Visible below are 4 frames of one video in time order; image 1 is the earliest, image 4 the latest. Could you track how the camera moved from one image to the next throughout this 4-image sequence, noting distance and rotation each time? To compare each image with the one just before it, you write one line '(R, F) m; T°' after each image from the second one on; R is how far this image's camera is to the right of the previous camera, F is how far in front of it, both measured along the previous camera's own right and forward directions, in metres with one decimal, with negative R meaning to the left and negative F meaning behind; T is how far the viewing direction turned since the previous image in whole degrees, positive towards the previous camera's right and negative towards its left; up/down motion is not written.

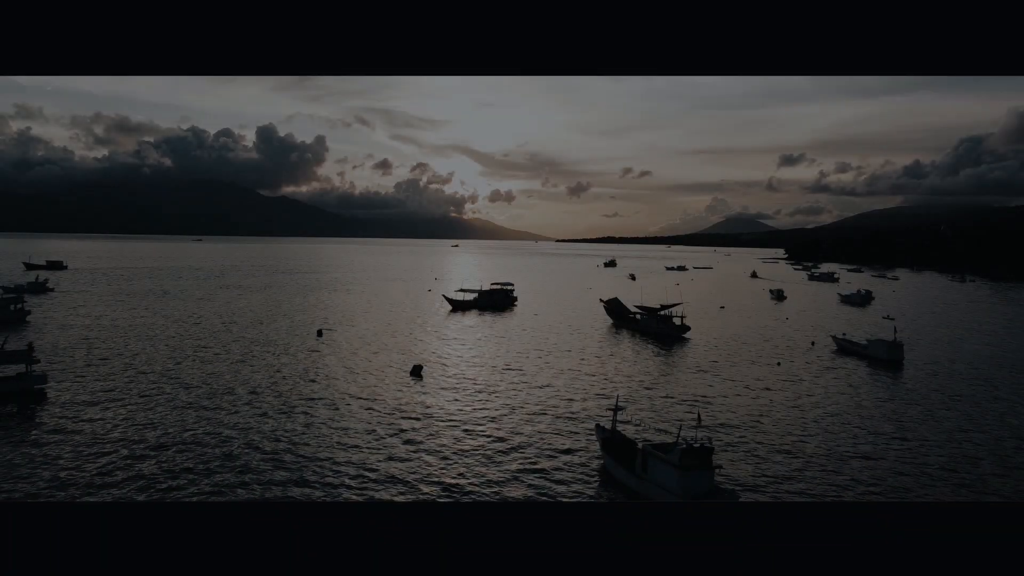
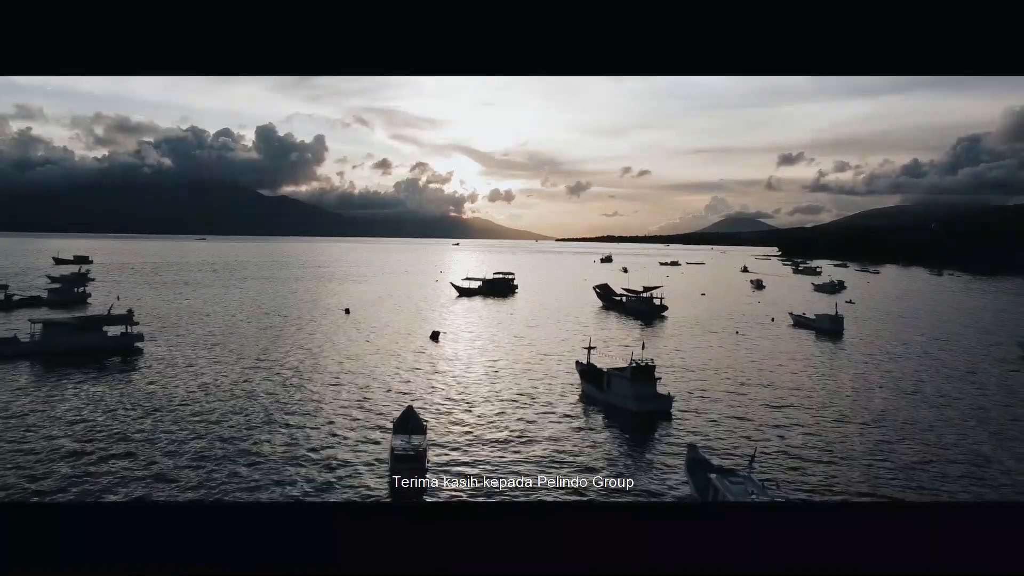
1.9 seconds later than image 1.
(+0.2, -0.7) m; 0°
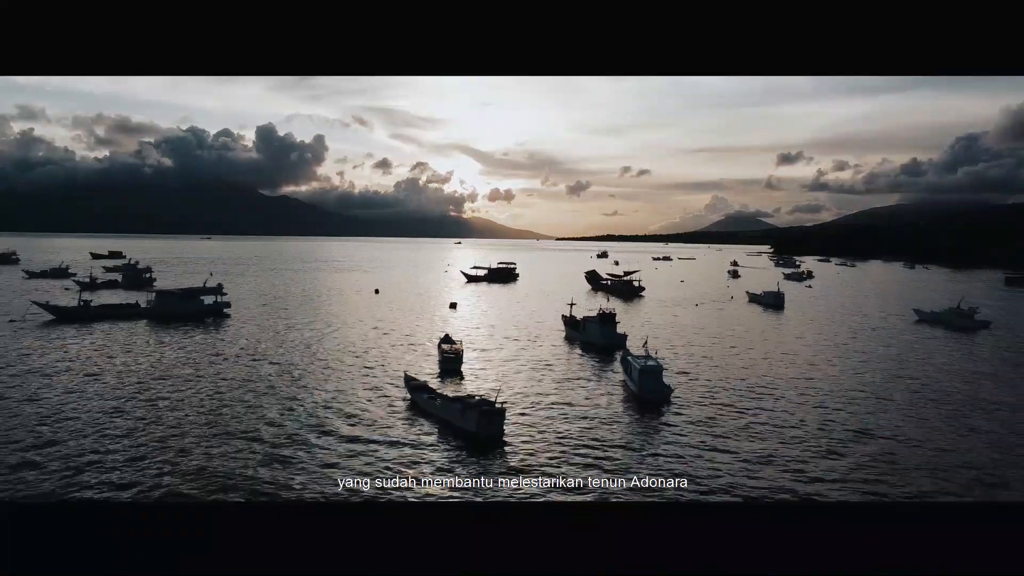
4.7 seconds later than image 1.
(+0.1, -1.2) m; 0°
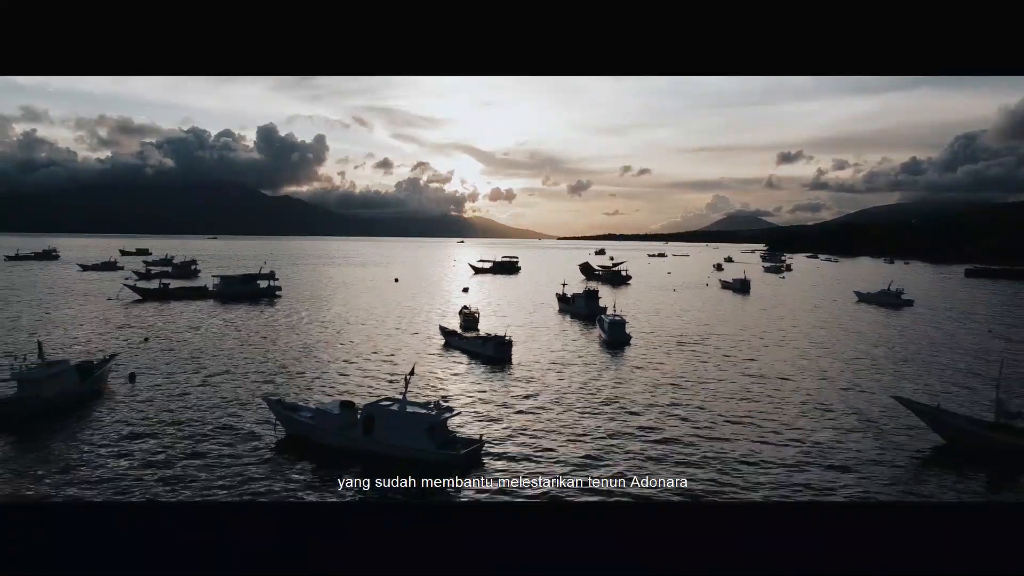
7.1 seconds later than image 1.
(0.0, -1.2) m; 0°
